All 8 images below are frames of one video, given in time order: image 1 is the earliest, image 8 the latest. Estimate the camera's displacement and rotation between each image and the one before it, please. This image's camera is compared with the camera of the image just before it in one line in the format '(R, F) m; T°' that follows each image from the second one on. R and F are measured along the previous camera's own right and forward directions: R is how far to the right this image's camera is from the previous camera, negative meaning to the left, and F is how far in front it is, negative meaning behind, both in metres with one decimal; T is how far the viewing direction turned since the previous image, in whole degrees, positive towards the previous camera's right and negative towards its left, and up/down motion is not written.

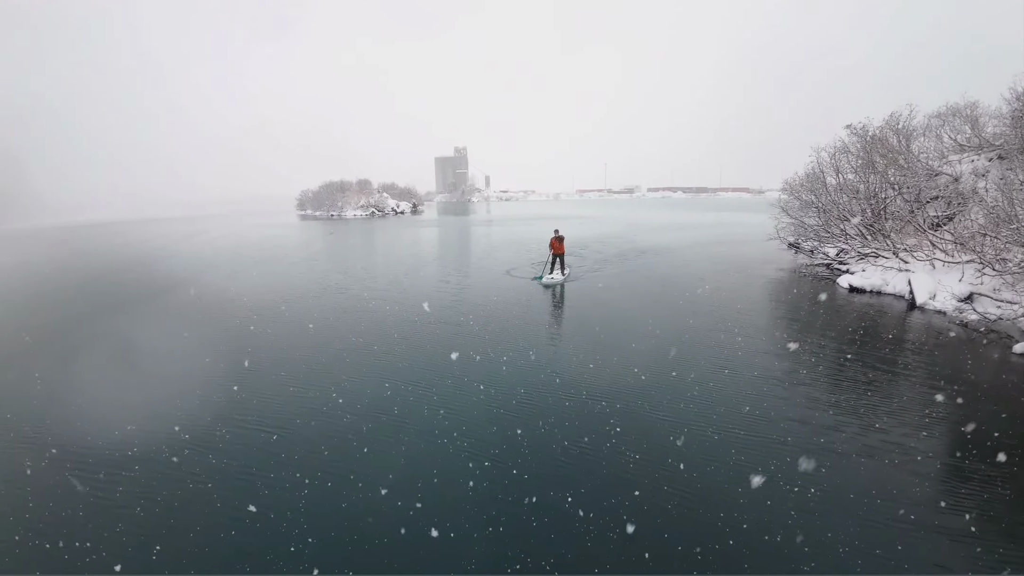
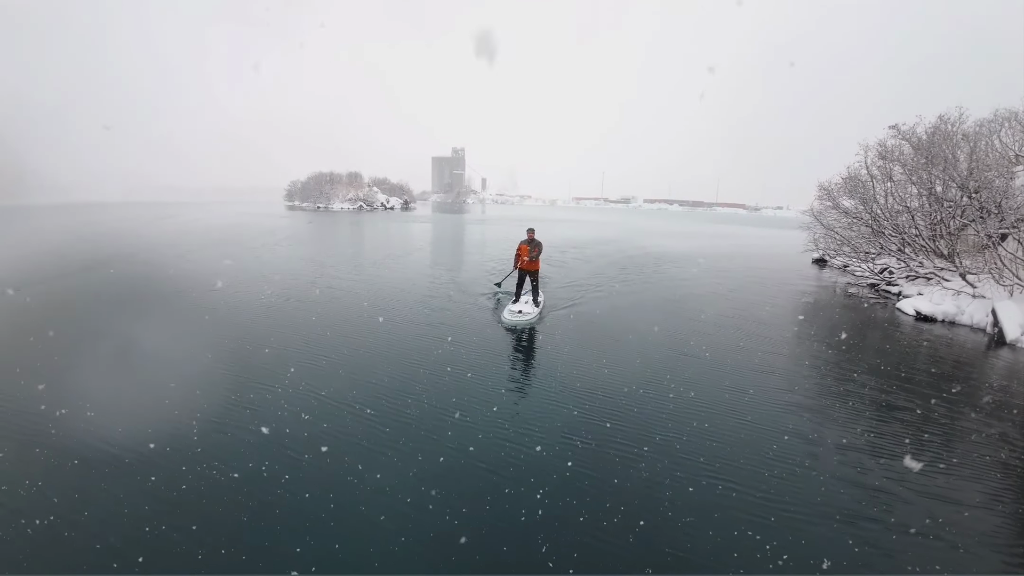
(+0.1, +2.3) m; +1°
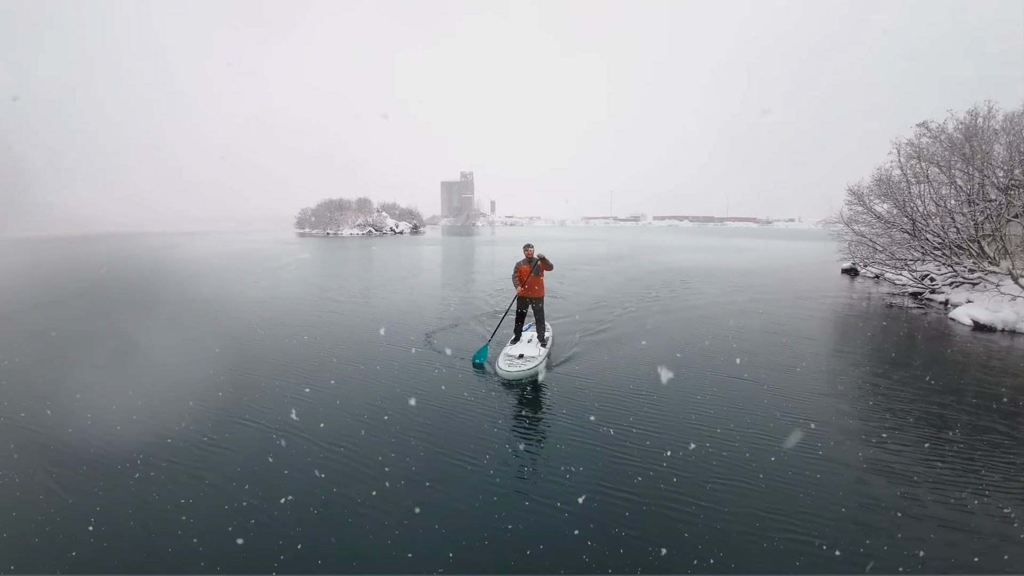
(+0.1, +0.7) m; -1°
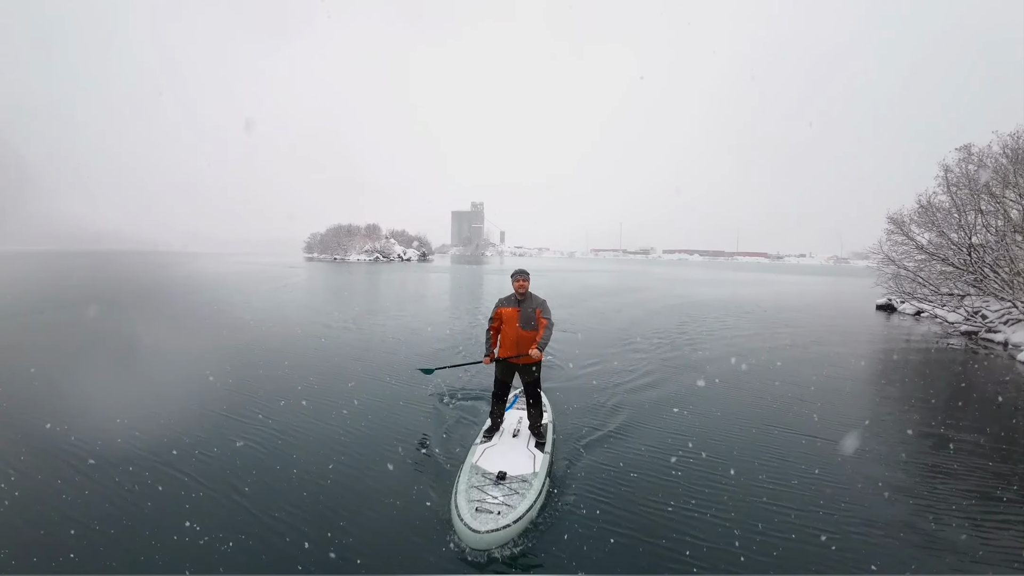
(+0.2, +1.0) m; -1°
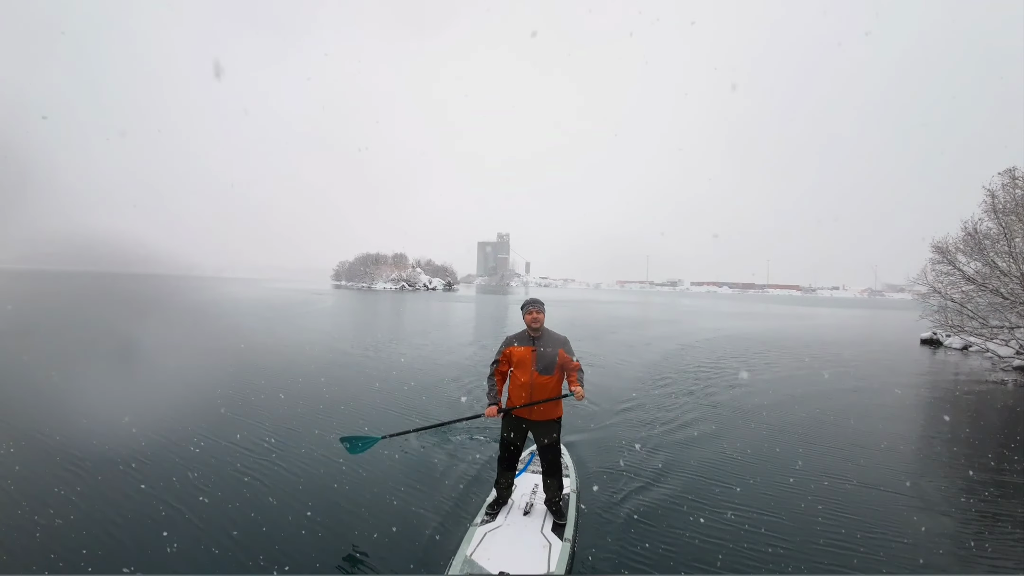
(+0.2, +0.2) m; -3°
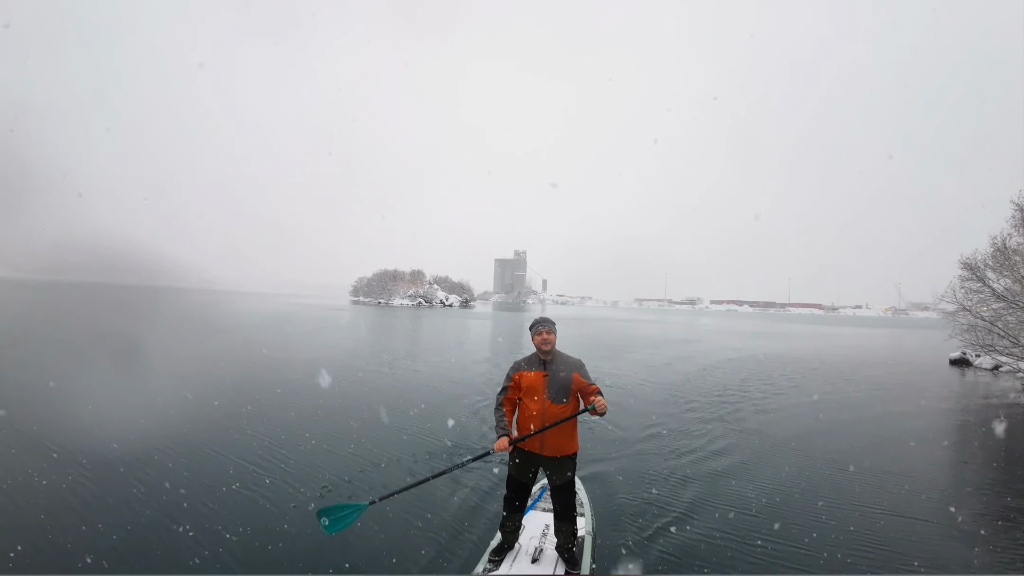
(+0.2, 0.0) m; -2°
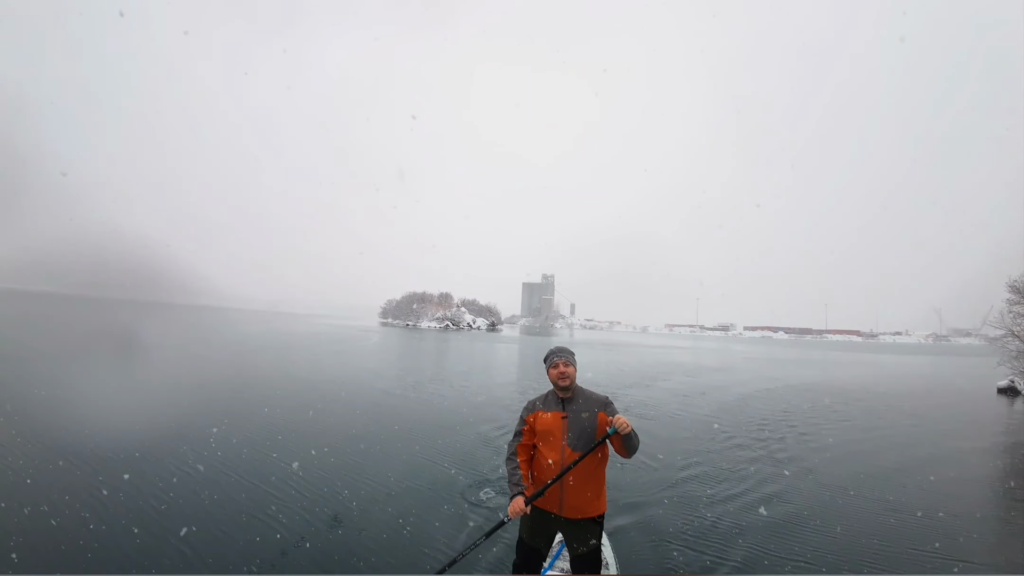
(+0.2, -0.1) m; -4°
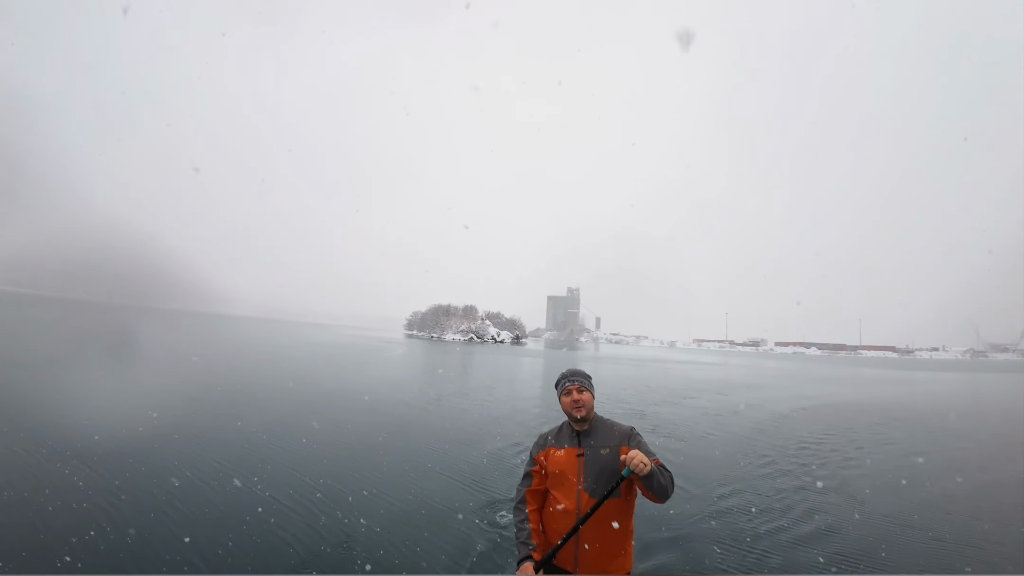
(0.0, +0.3) m; -3°
